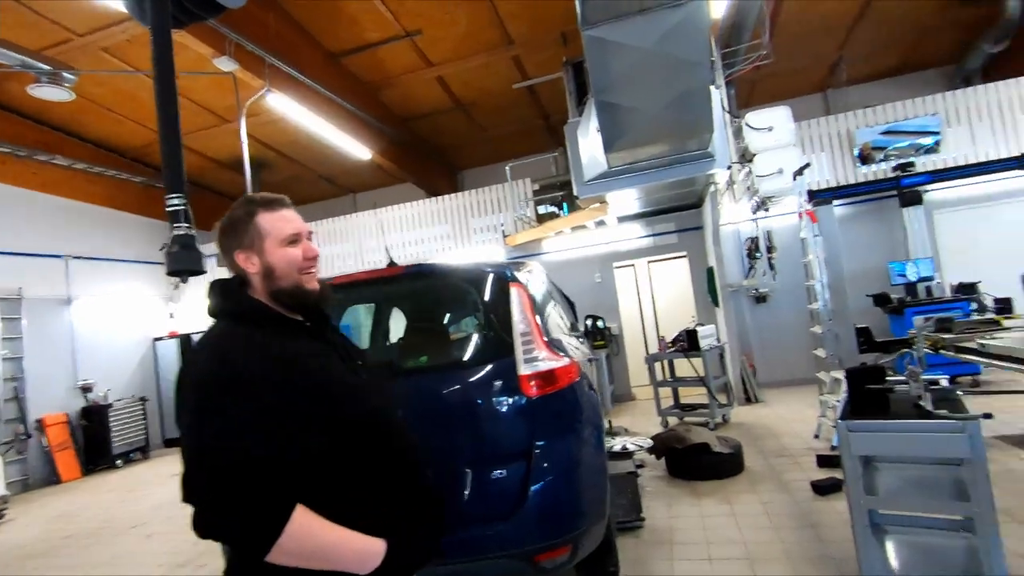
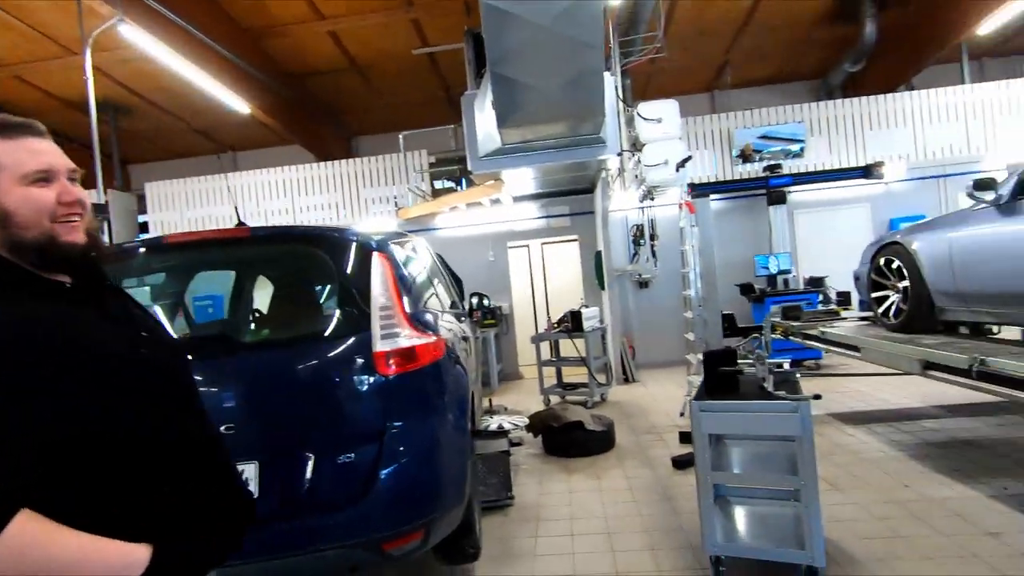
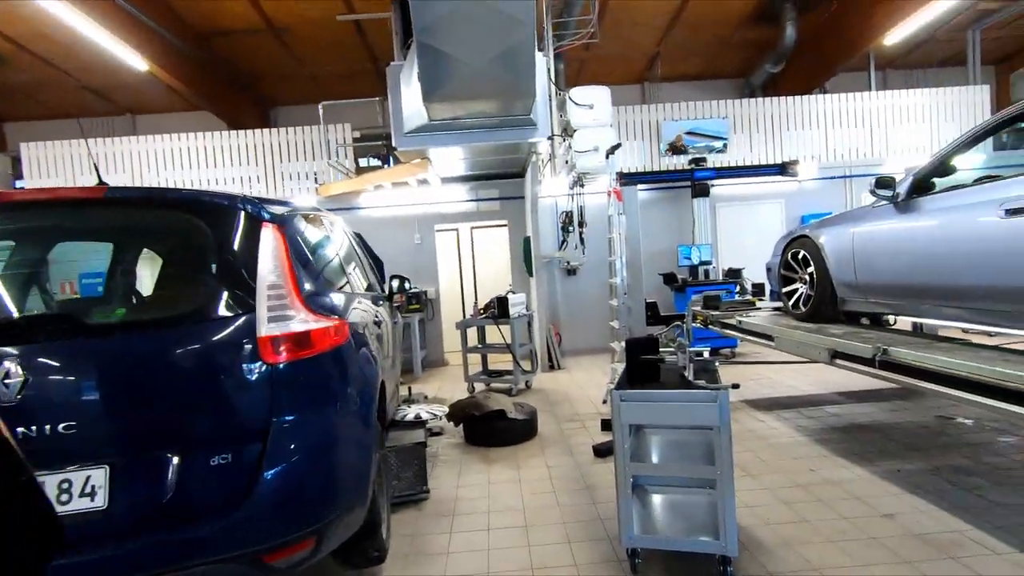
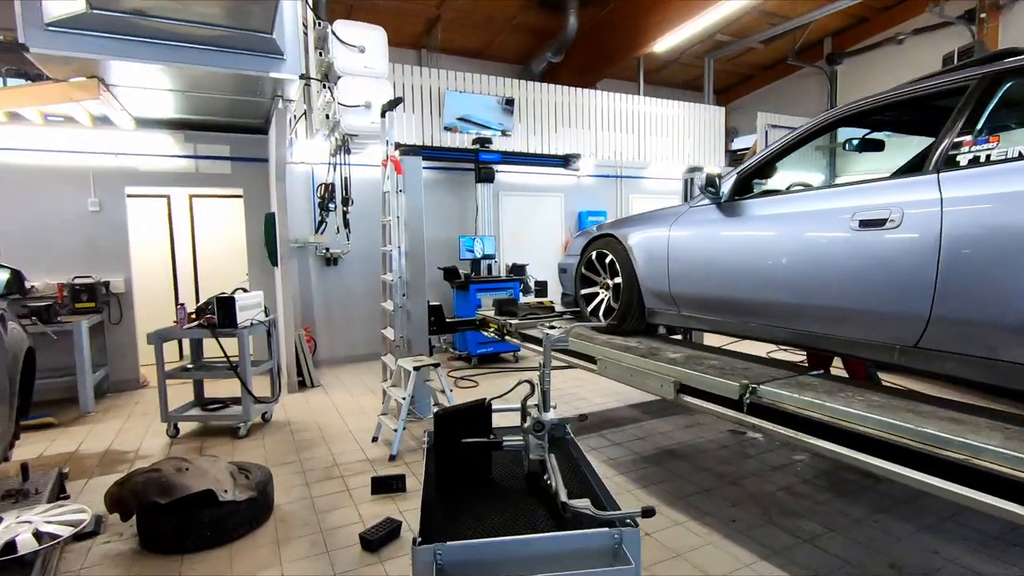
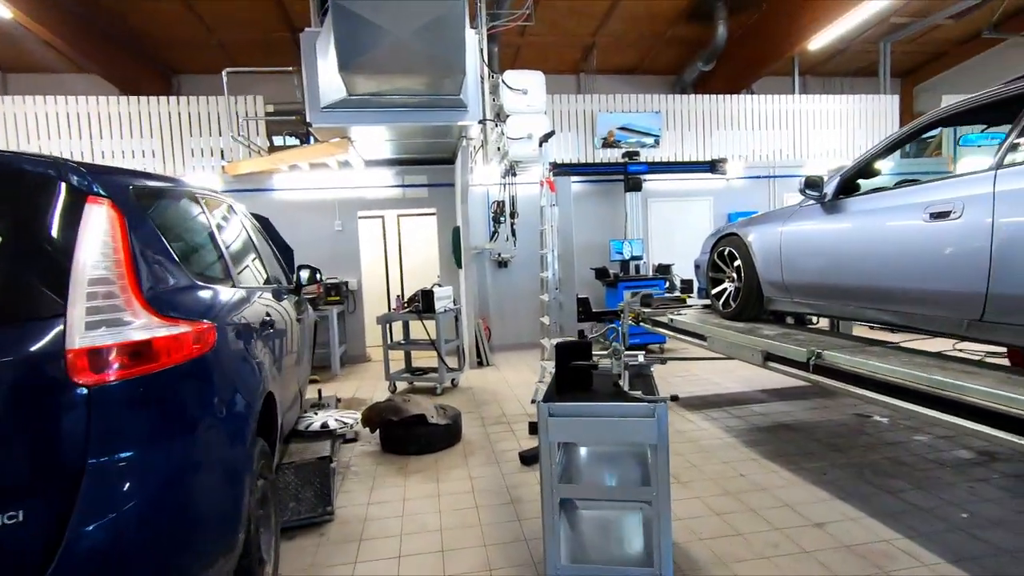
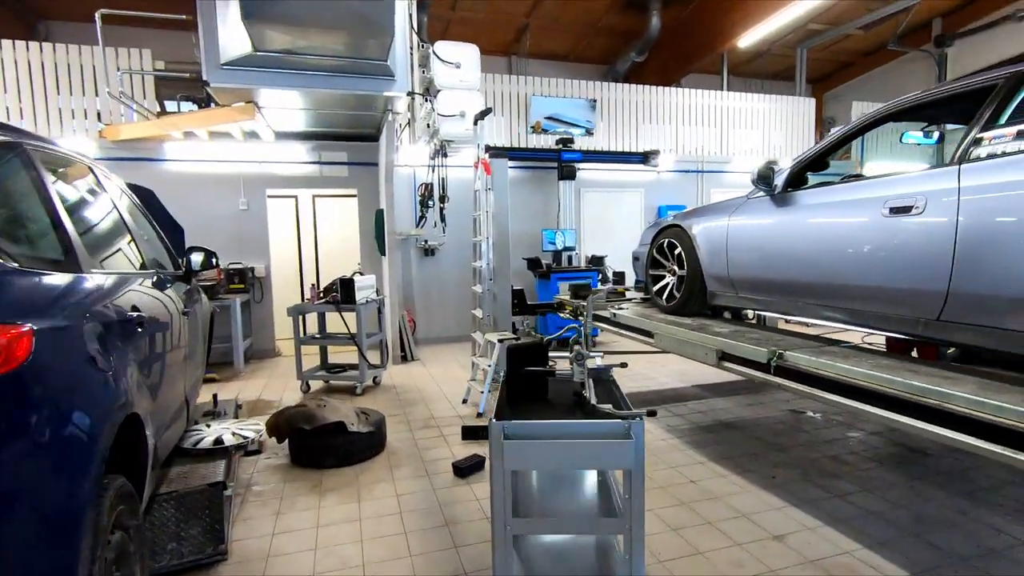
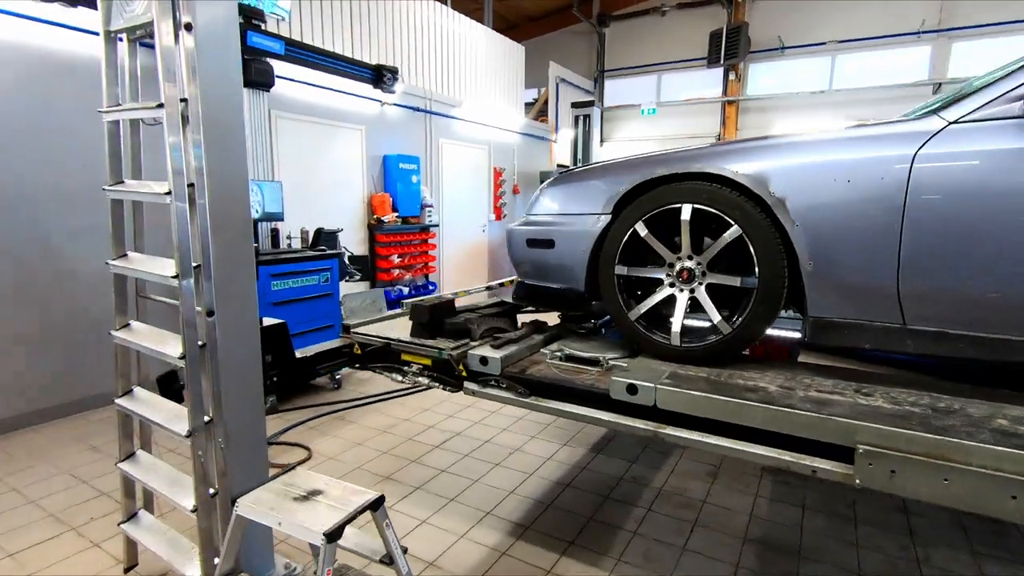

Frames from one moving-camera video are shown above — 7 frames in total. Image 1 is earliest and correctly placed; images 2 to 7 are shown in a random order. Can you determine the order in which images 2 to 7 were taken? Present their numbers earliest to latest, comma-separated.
2, 3, 5, 6, 4, 7
